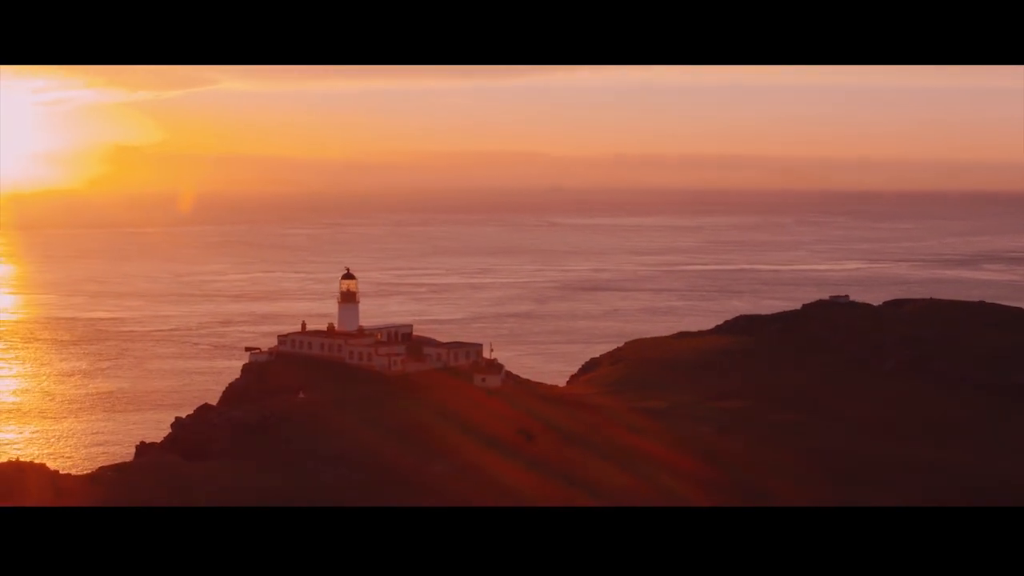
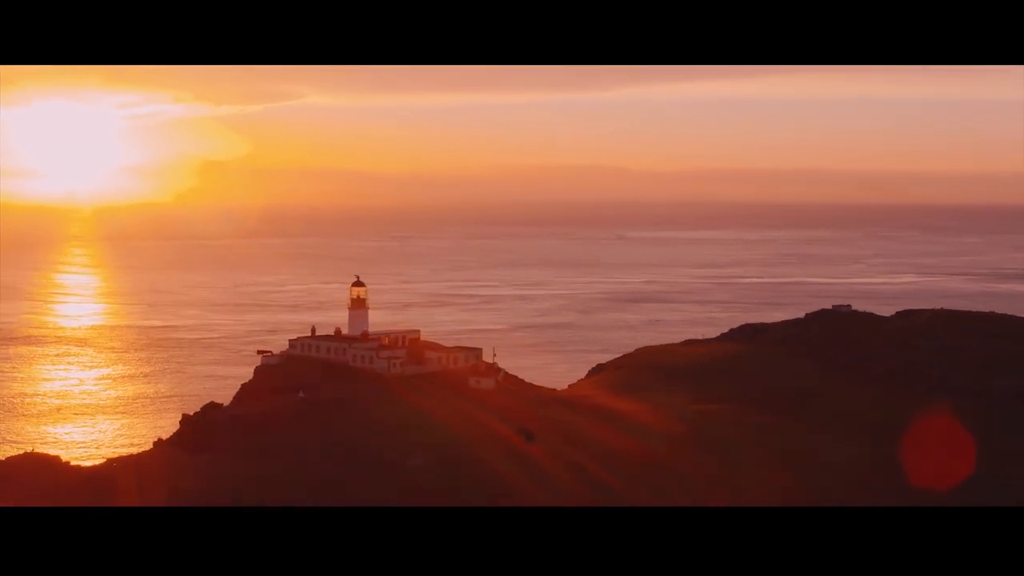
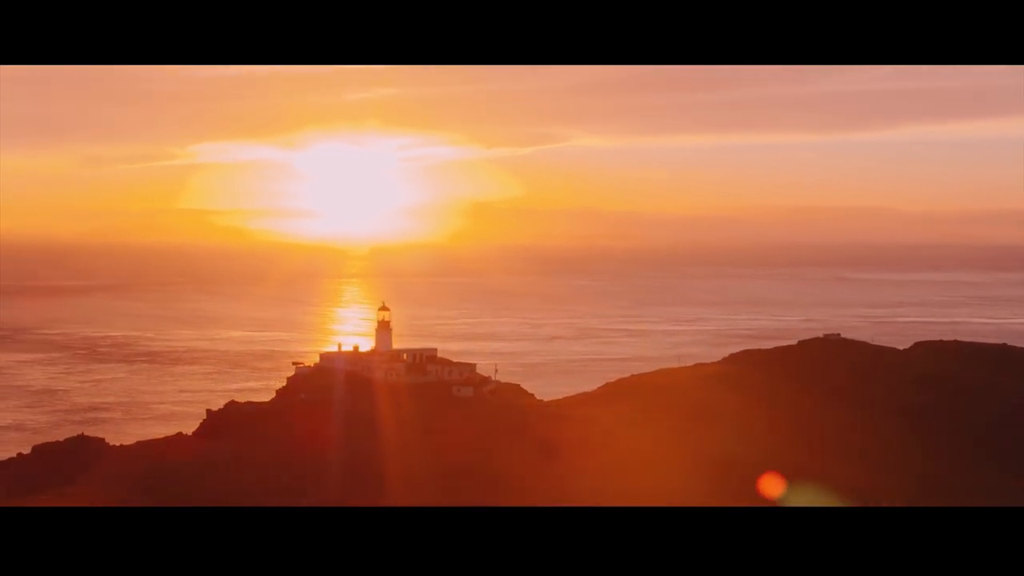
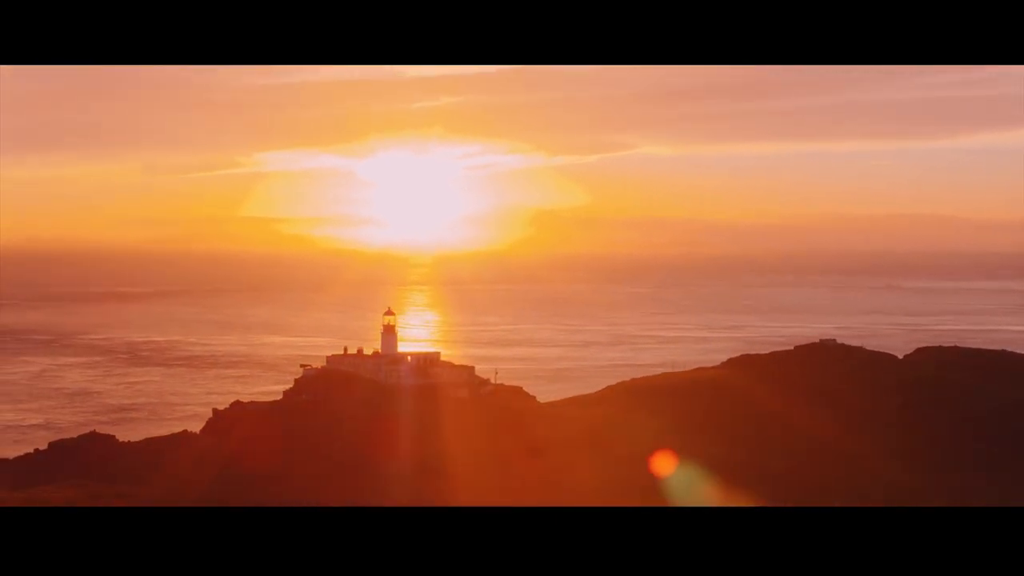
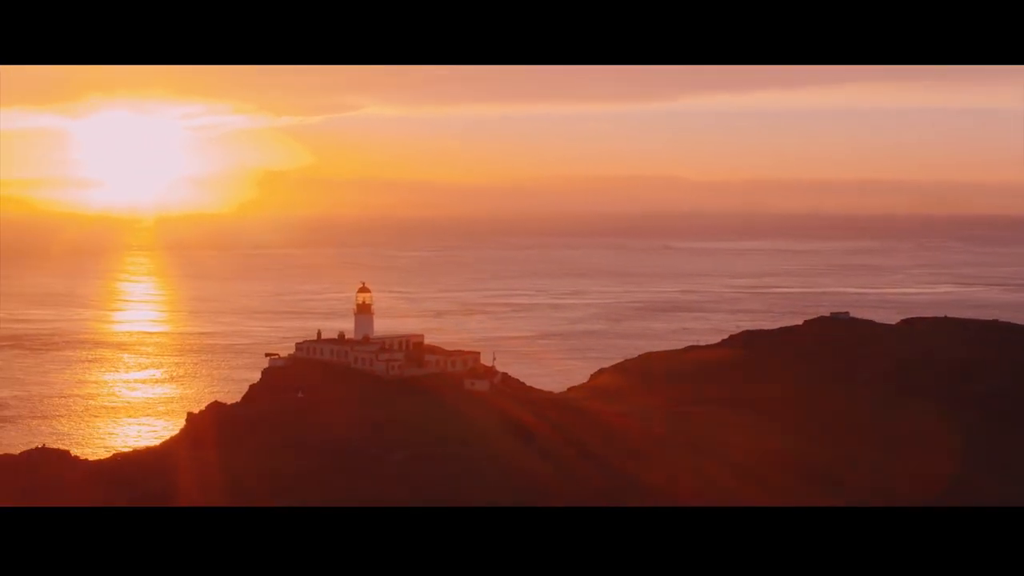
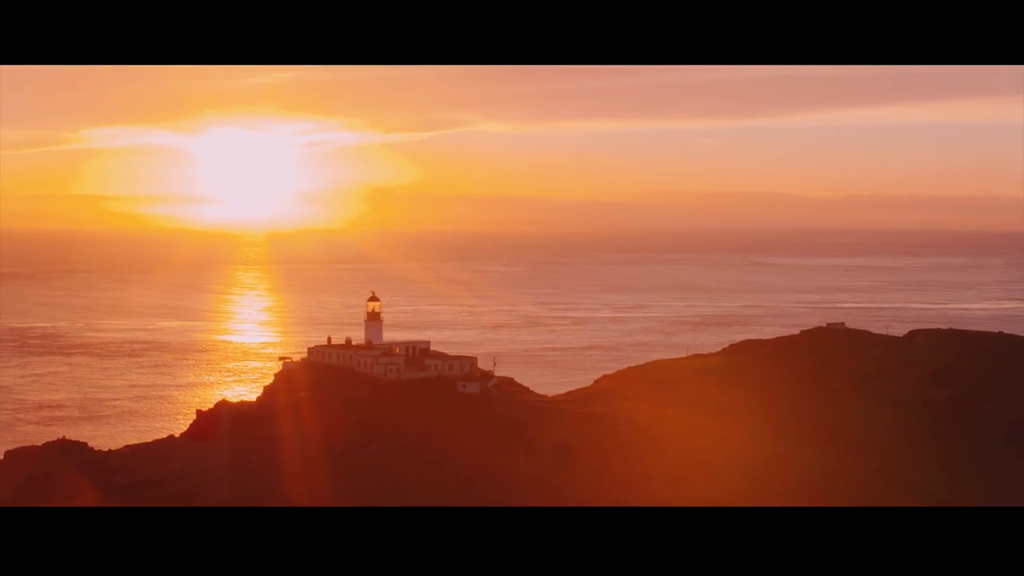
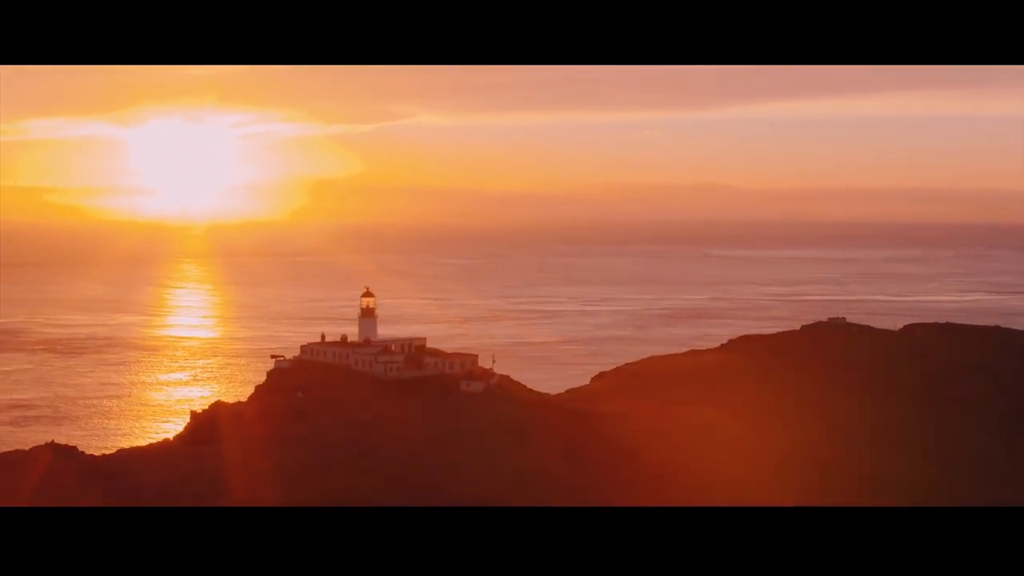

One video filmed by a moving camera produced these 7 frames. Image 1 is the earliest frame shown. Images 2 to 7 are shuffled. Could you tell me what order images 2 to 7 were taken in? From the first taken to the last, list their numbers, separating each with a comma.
2, 5, 7, 6, 3, 4
